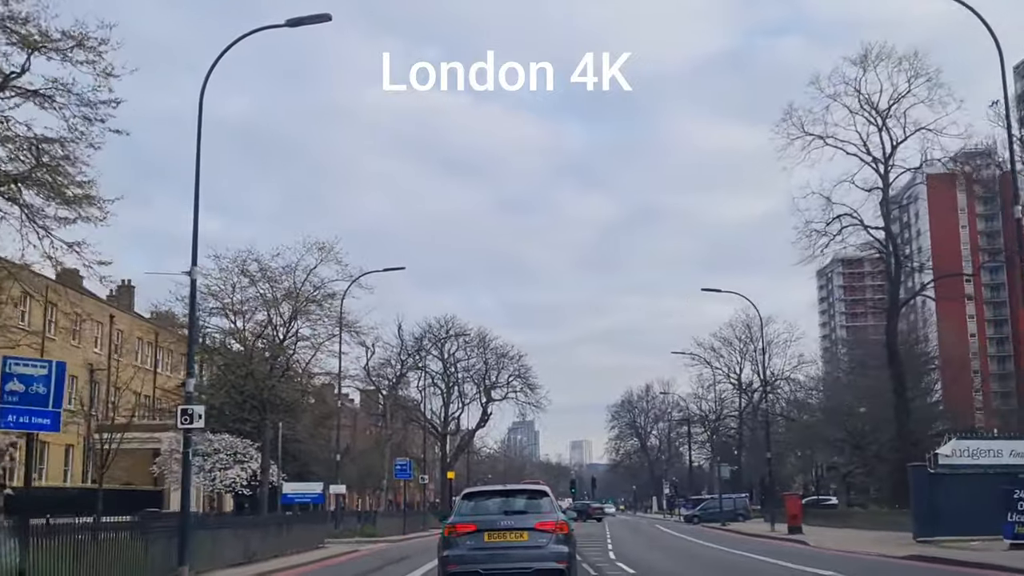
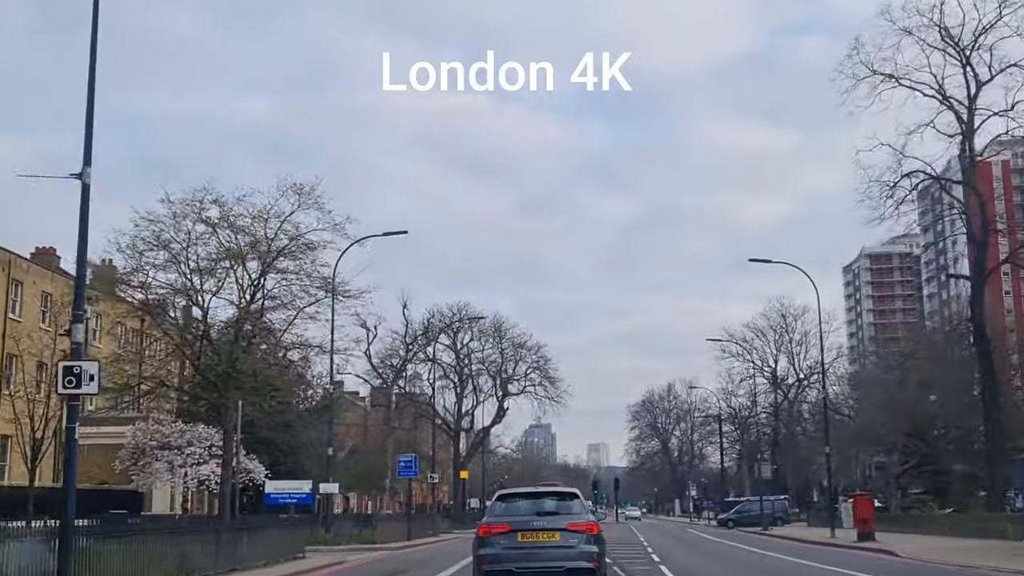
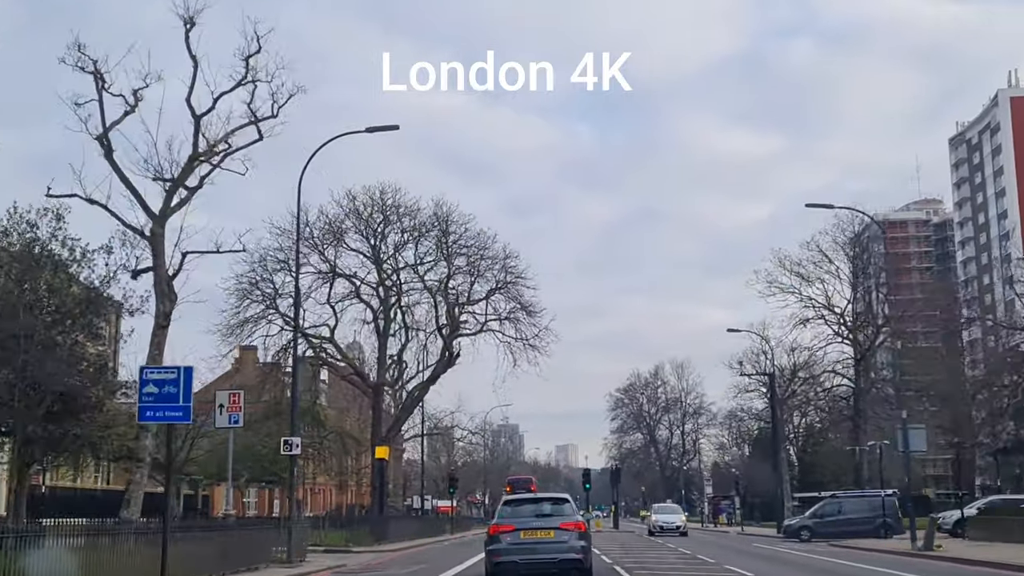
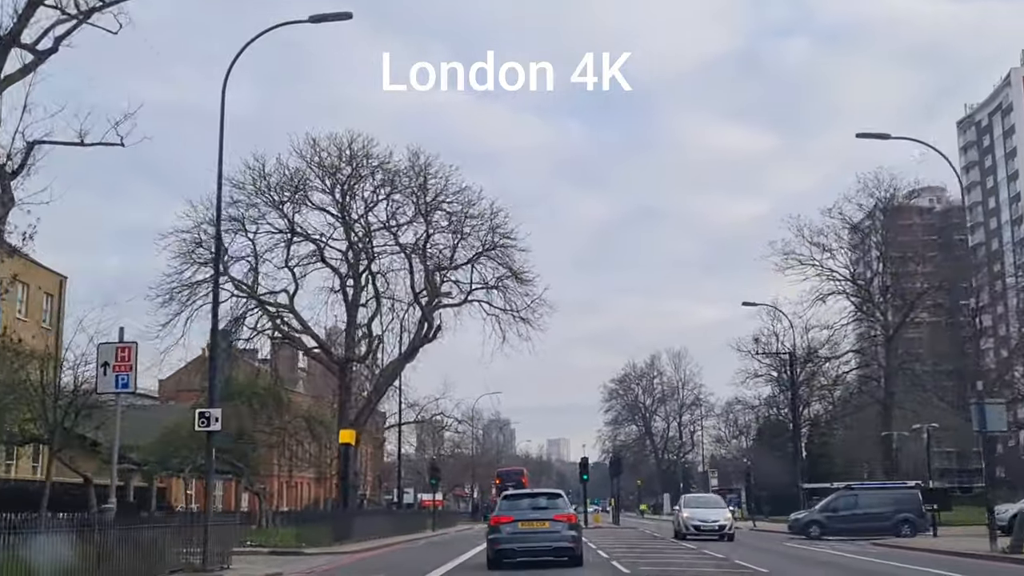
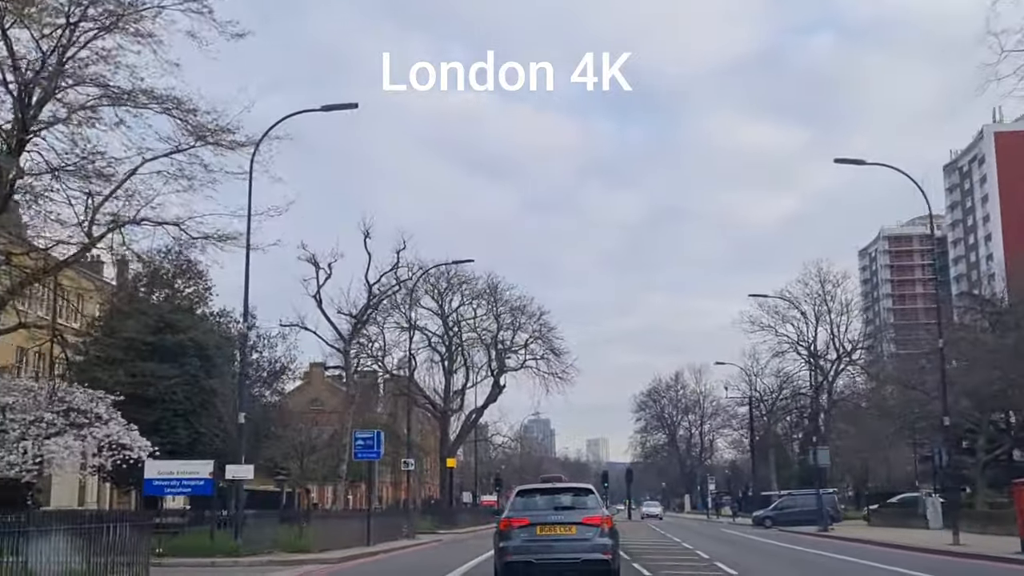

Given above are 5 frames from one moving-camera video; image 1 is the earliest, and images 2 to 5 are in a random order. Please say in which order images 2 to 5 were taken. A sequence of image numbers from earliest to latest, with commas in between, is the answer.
2, 5, 3, 4
